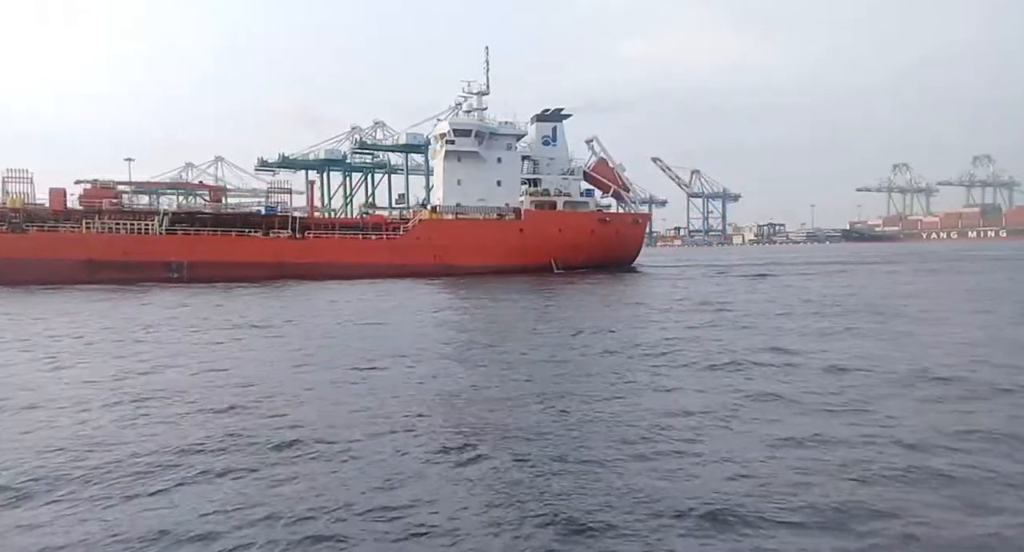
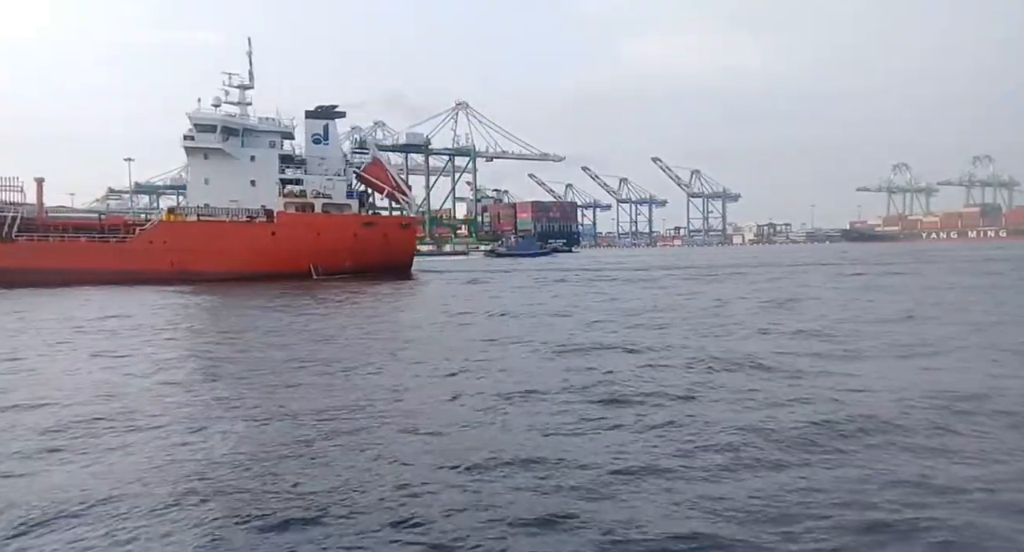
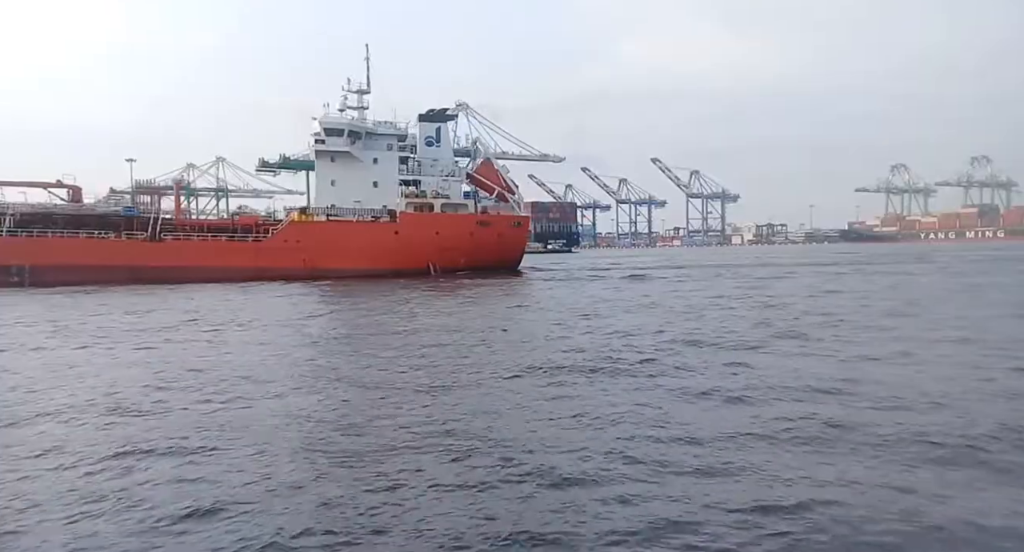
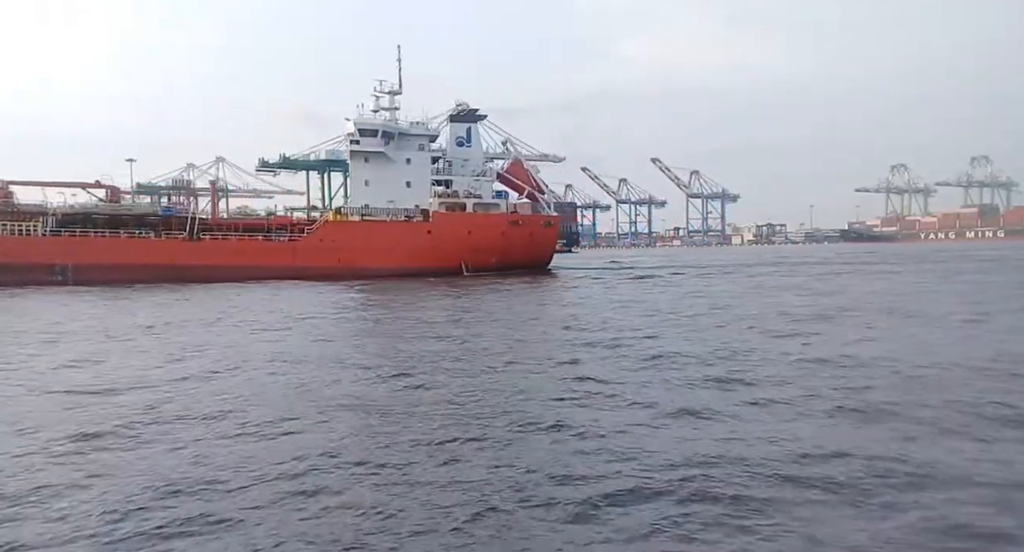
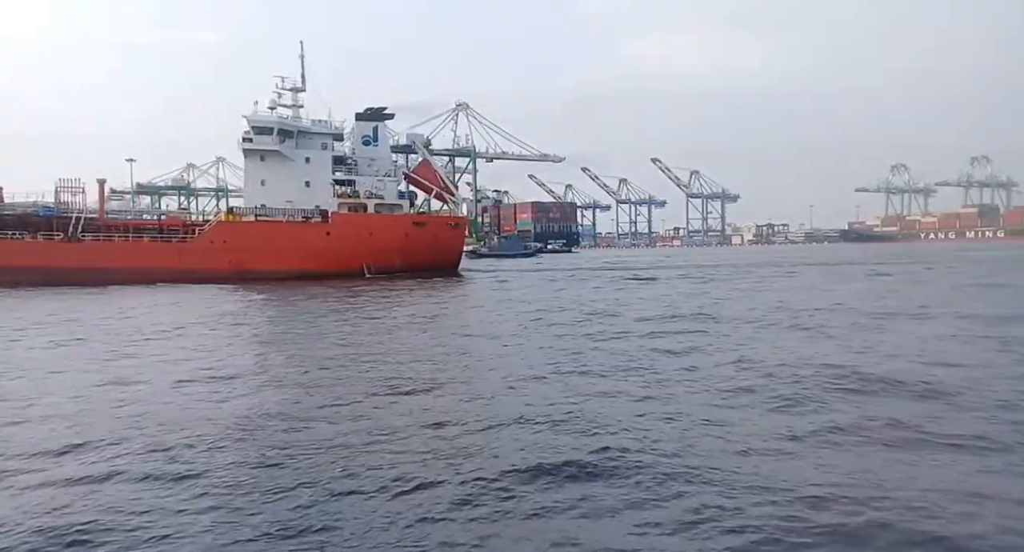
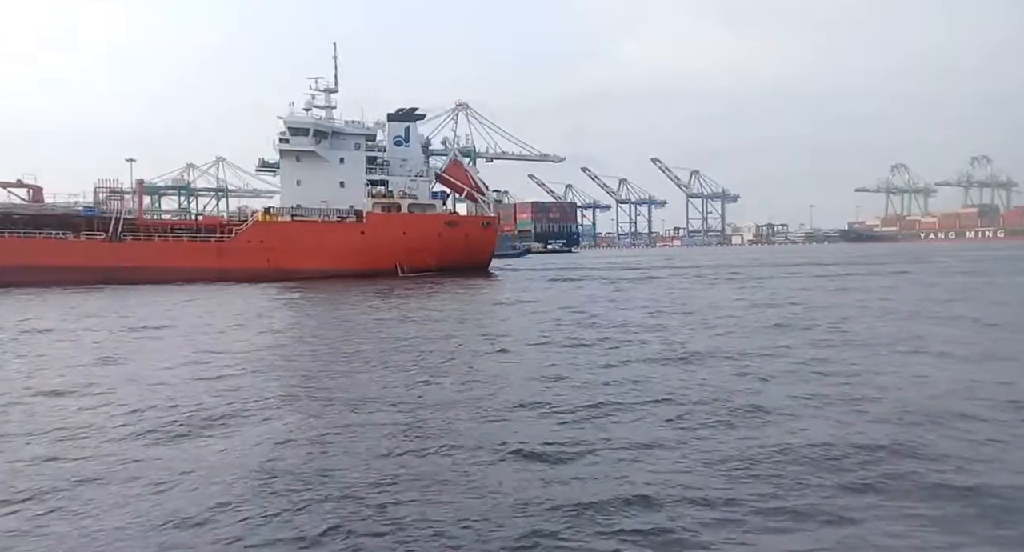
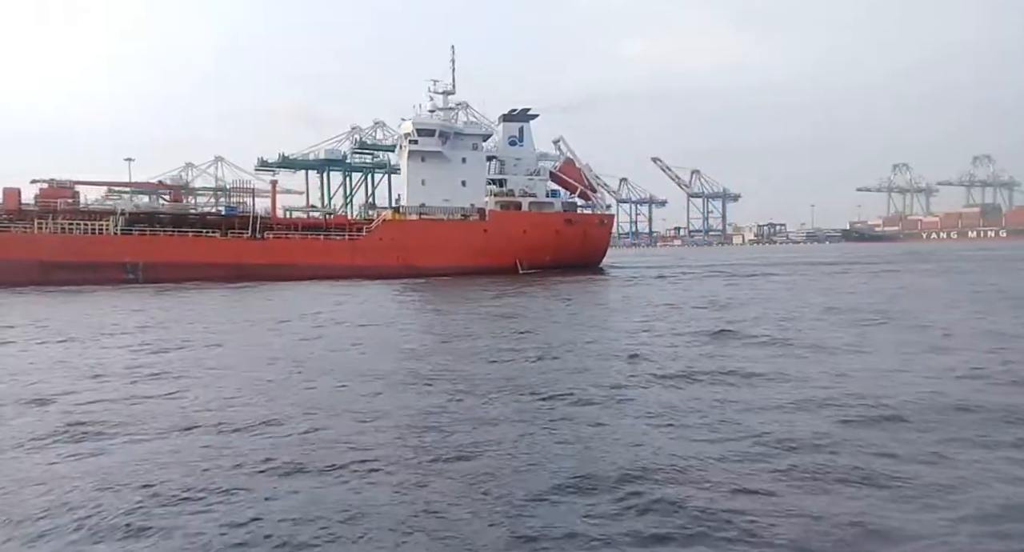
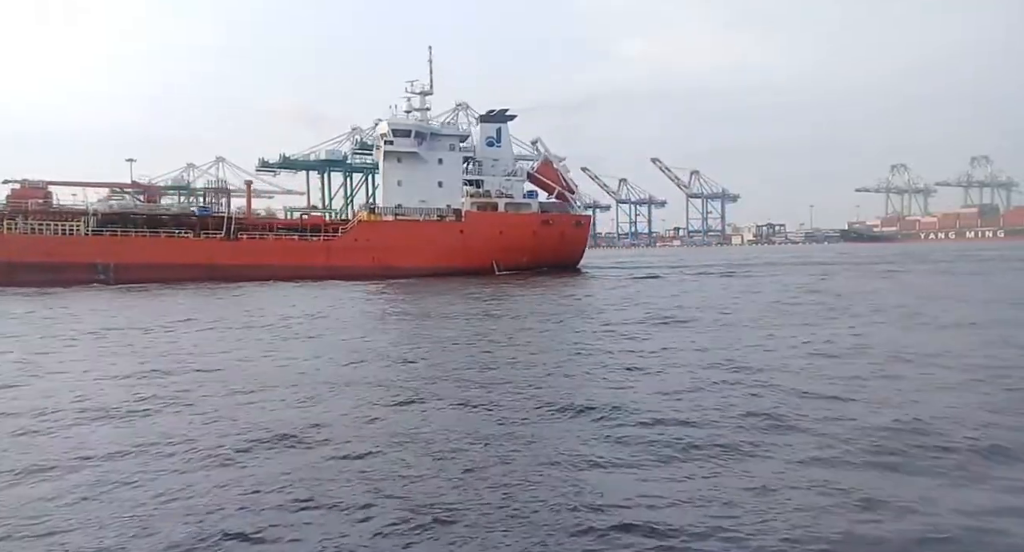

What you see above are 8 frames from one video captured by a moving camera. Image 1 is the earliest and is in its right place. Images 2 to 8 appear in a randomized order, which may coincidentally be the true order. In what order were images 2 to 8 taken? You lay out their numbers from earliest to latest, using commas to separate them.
7, 8, 4, 3, 6, 5, 2
